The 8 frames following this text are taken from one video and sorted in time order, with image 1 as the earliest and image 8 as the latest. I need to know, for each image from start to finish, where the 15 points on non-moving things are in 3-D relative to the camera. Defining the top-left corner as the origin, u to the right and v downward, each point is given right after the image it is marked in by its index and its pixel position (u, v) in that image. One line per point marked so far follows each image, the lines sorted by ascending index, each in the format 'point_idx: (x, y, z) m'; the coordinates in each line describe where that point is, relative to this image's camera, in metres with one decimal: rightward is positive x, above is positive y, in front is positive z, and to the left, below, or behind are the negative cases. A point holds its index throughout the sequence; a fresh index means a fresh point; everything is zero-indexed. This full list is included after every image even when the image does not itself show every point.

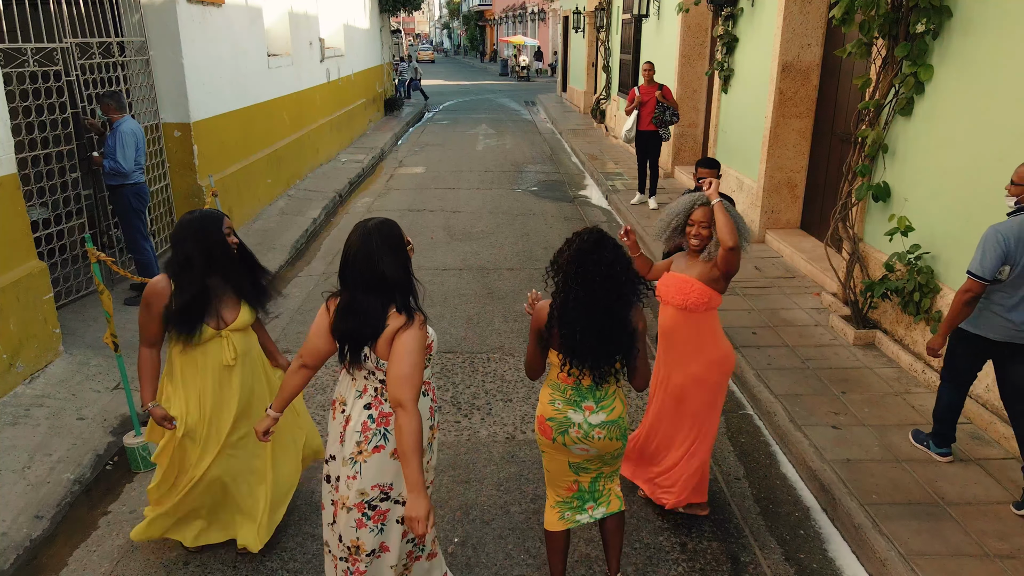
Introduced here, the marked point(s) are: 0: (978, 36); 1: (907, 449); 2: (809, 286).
0: (+4.1, +2.2, +4.4) m
1: (+3.1, -1.3, +3.9) m
2: (+3.8, 0.0, +6.3) m
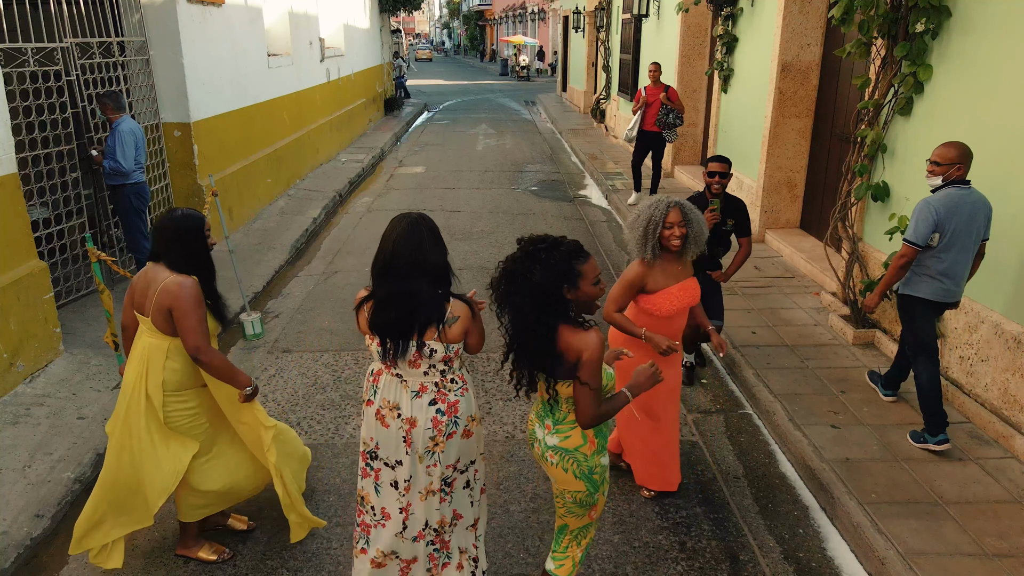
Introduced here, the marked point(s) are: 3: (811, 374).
0: (+4.1, +2.2, +4.4) m
1: (+3.1, -1.3, +3.9) m
2: (+3.8, 0.0, +6.3) m
3: (+2.9, -0.8, +4.8) m
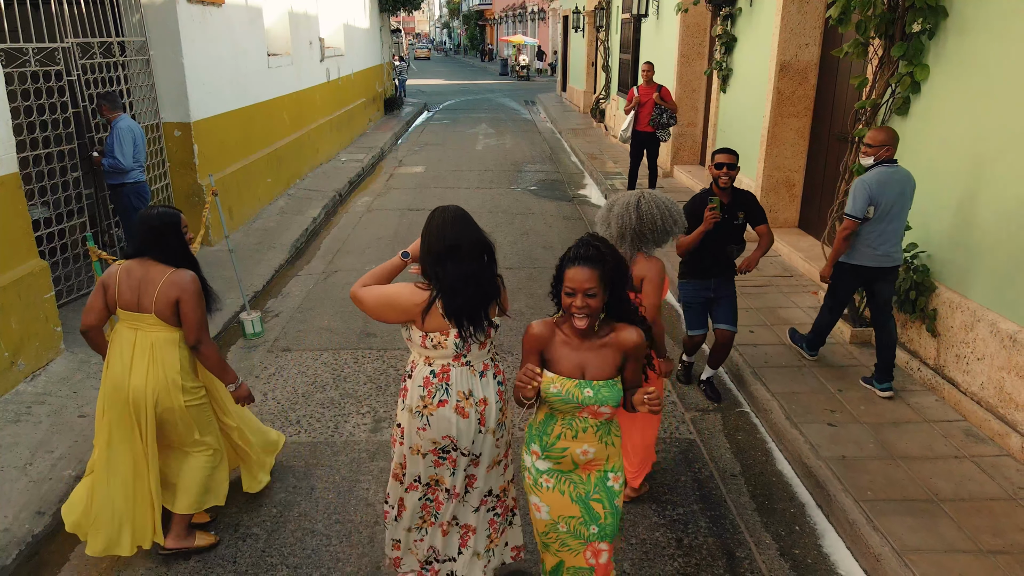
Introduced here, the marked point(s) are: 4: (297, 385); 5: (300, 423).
0: (+4.1, +2.2, +4.4) m
1: (+3.1, -1.3, +3.9) m
2: (+3.8, 0.0, +6.3) m
3: (+2.9, -0.8, +4.8) m
4: (-2.1, -0.9, +4.8) m
5: (-1.9, -1.2, +4.4) m
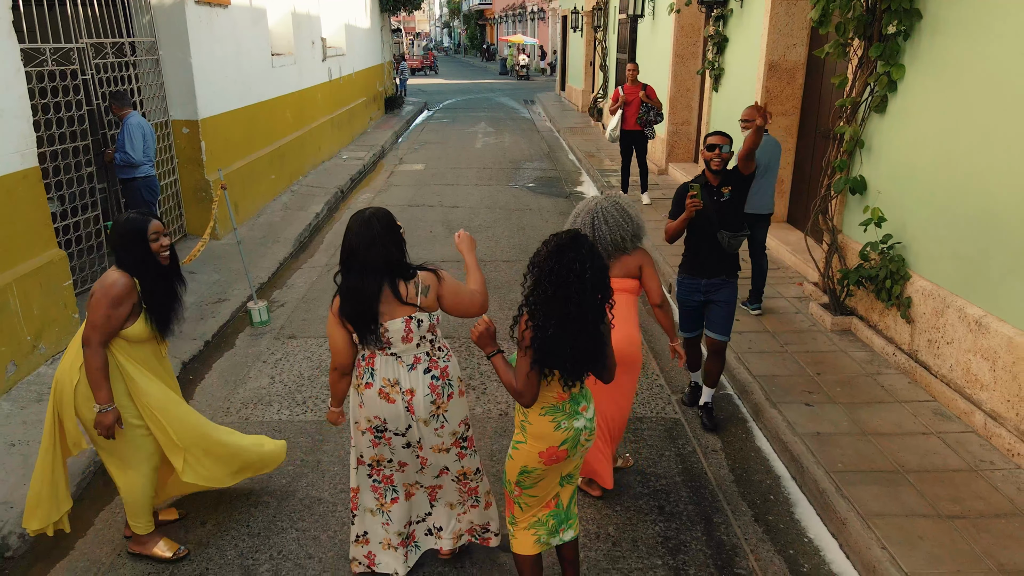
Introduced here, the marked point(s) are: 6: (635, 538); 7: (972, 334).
0: (+4.0, +2.3, +4.6) m
1: (+3.0, -1.1, +4.2) m
2: (+3.7, +0.2, +6.6) m
3: (+2.8, -0.7, +5.1) m
4: (-2.1, -0.8, +5.1) m
5: (-1.9, -1.1, +4.6) m
6: (+0.8, -1.7, +3.4) m
7: (+3.9, -0.4, +4.3) m
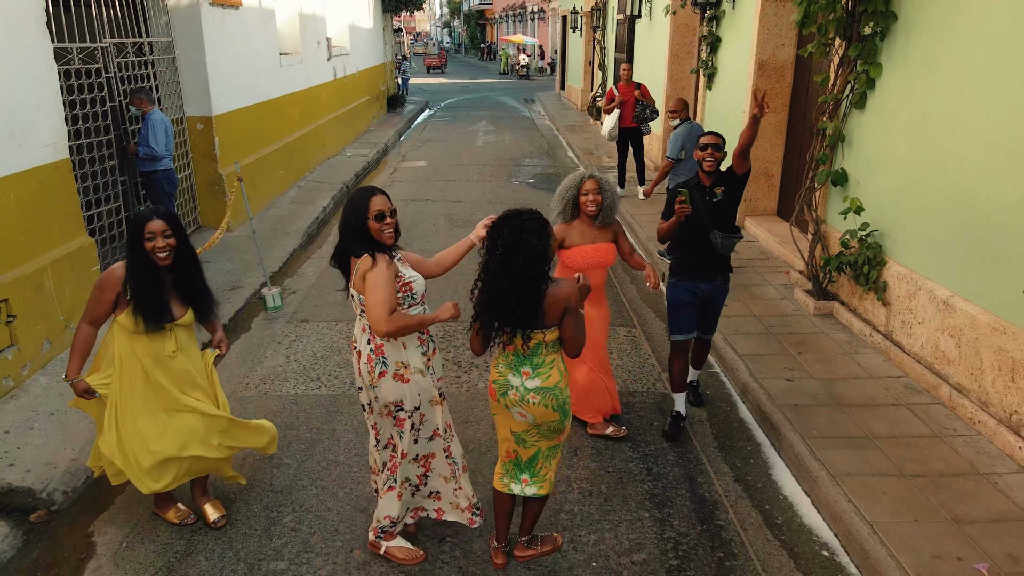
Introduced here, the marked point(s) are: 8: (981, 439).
0: (+4.0, +2.5, +5.0) m
1: (+3.1, -1.0, +4.5) m
2: (+3.7, +0.3, +6.9) m
3: (+2.8, -0.5, +5.4) m
4: (-2.1, -0.7, +5.4) m
5: (-1.9, -0.9, +4.9) m
6: (+0.9, -1.5, +3.7) m
7: (+3.9, -0.2, +4.6) m
8: (+3.8, -1.2, +4.0) m
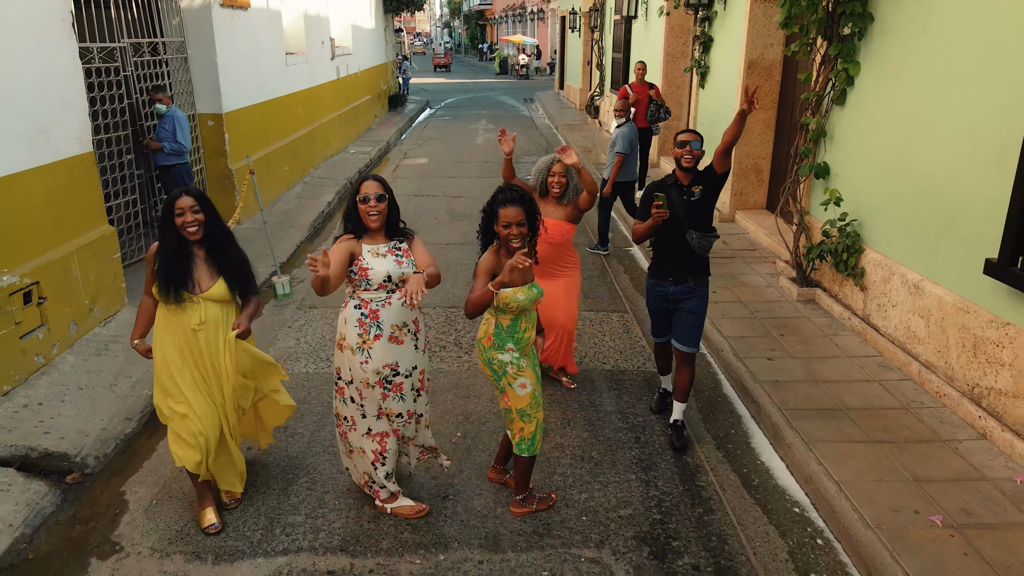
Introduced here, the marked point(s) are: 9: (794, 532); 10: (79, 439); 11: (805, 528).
0: (+4.0, +2.7, +5.3) m
1: (+3.0, -0.8, +4.8) m
2: (+3.7, +0.5, +7.2) m
3: (+2.8, -0.4, +5.7) m
4: (-2.2, -0.5, +5.7) m
5: (-1.9, -0.8, +5.3) m
6: (+0.8, -1.4, +4.0) m
7: (+3.9, -0.1, +4.9) m
8: (+3.8, -1.1, +4.4) m
9: (+2.0, -1.7, +3.5) m
10: (-3.5, -1.2, +4.1) m
11: (+2.1, -1.7, +3.5) m
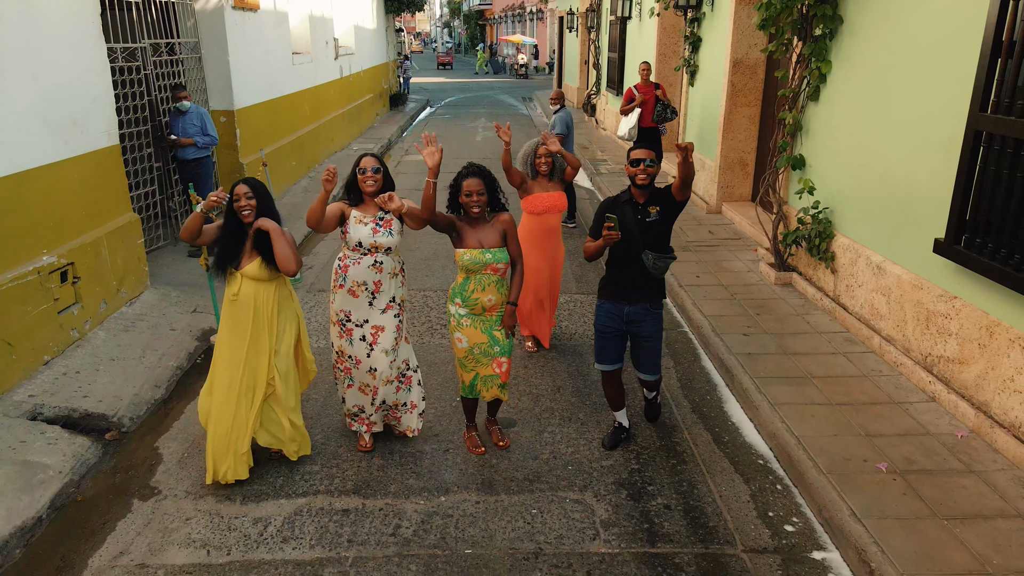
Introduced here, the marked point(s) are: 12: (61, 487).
0: (+4.0, +2.9, +5.7) m
1: (+3.0, -0.6, +5.2) m
2: (+3.7, +0.7, +7.6) m
3: (+2.8, -0.2, +6.1) m
4: (-2.2, -0.3, +6.1) m
5: (-2.0, -0.5, +5.7) m
6: (+0.8, -1.2, +4.5) m
7: (+3.9, +0.1, +5.3) m
8: (+3.7, -0.9, +4.8) m
9: (+1.9, -1.5, +3.9) m
10: (-3.6, -1.0, +4.5) m
11: (+2.0, -1.5, +3.9) m
12: (-3.4, -1.5, +3.7) m
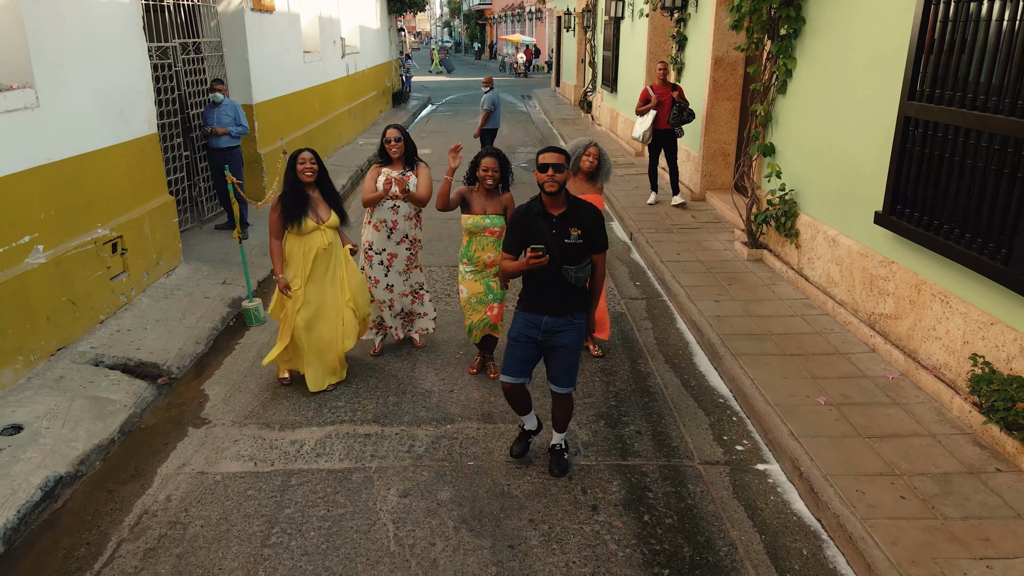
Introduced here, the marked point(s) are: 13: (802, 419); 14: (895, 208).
0: (+3.9, +3.2, +6.4) m
1: (+2.9, -0.3, +5.9) m
2: (+3.6, +1.0, +8.3) m
3: (+2.7, +0.2, +6.8) m
4: (-2.2, 0.0, +6.8) m
5: (-2.0, -0.2, +6.4) m
6: (+0.7, -0.8, +5.2) m
7: (+3.8, +0.5, +6.0) m
8: (+3.7, -0.5, +5.5) m
9: (+1.9, -1.2, +4.6) m
10: (-3.6, -0.7, +5.2) m
11: (+2.0, -1.1, +4.6) m
12: (-3.4, -1.2, +4.4) m
13: (+2.5, -1.1, +4.3) m
14: (+3.8, +0.8, +5.0) m
